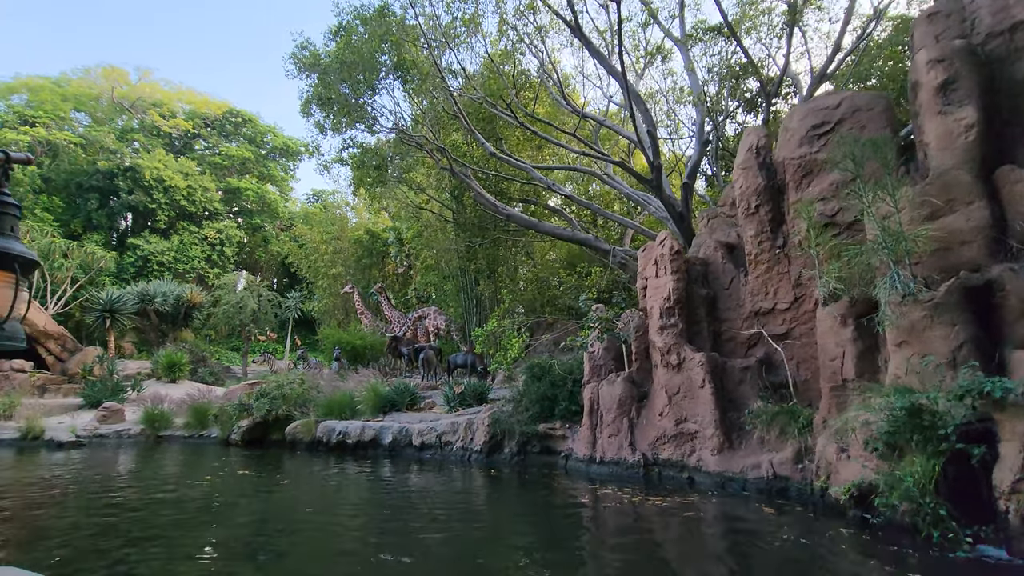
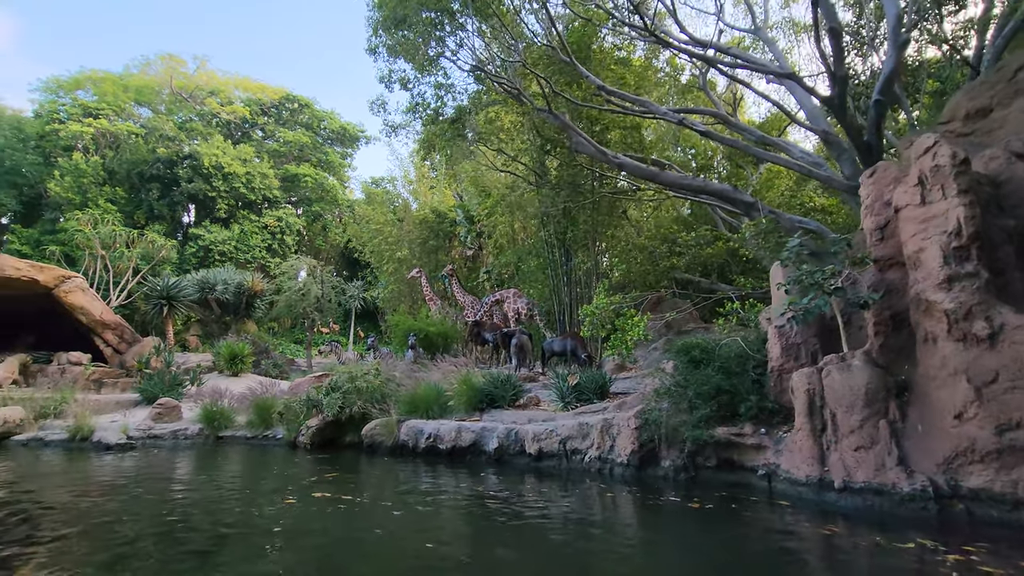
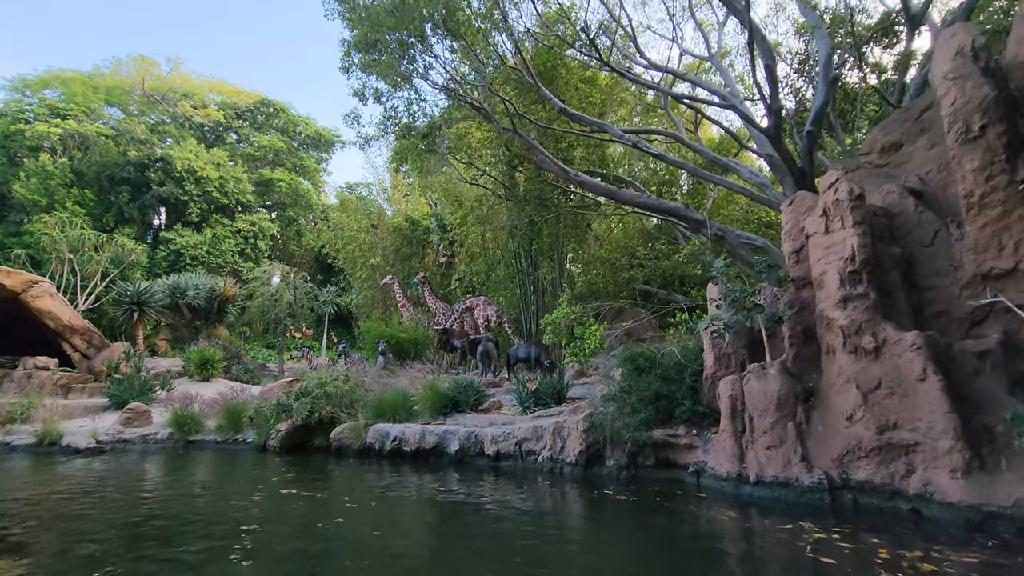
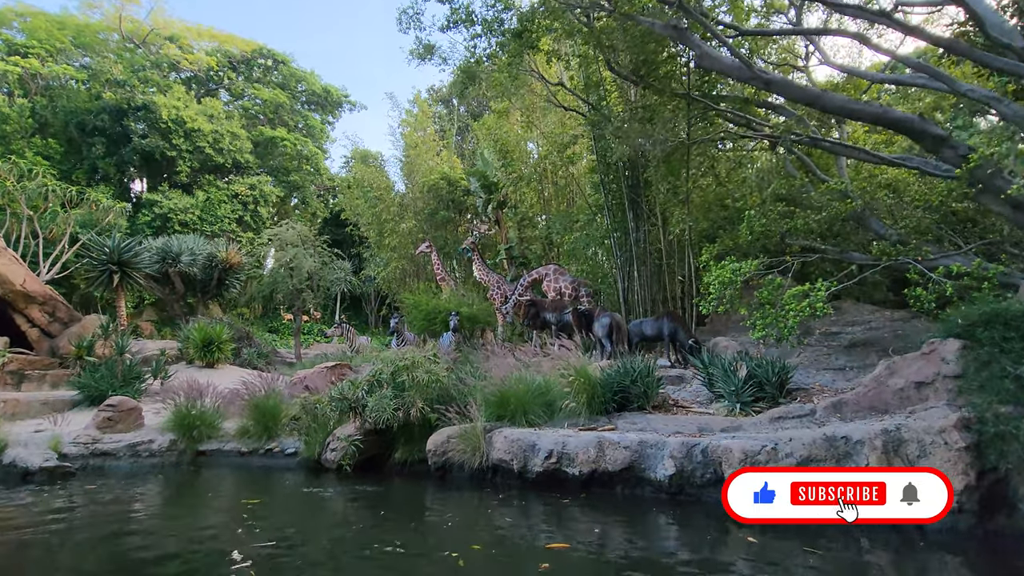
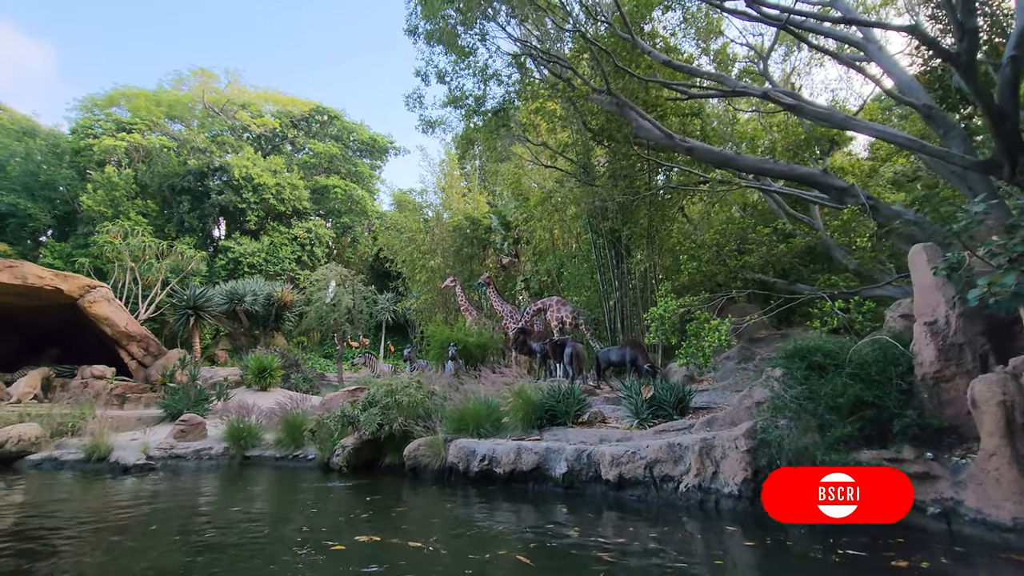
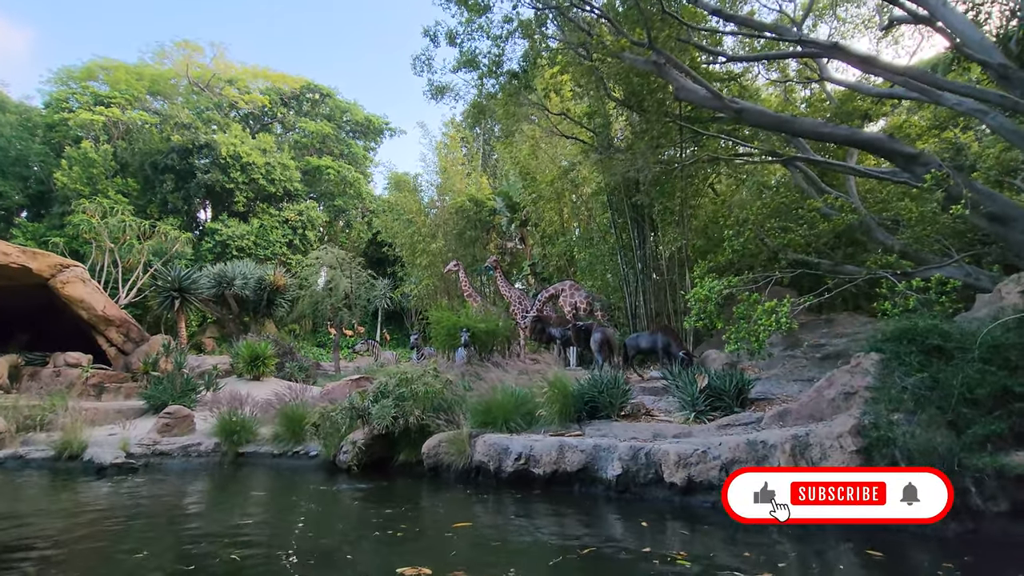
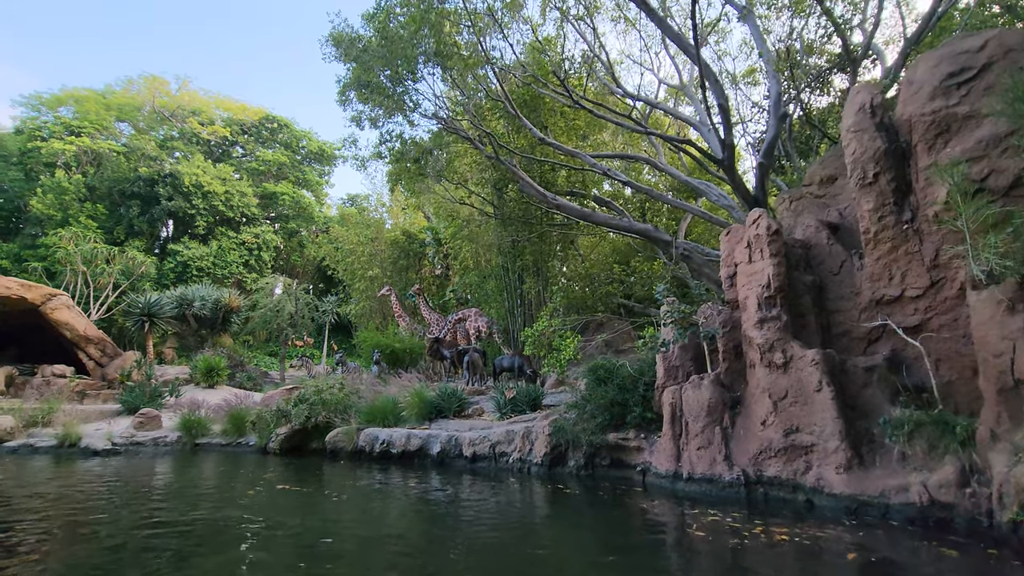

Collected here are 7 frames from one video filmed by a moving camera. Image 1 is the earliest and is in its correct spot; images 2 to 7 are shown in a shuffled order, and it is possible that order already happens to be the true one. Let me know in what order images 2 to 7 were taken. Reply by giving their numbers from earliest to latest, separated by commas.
7, 3, 2, 5, 6, 4
